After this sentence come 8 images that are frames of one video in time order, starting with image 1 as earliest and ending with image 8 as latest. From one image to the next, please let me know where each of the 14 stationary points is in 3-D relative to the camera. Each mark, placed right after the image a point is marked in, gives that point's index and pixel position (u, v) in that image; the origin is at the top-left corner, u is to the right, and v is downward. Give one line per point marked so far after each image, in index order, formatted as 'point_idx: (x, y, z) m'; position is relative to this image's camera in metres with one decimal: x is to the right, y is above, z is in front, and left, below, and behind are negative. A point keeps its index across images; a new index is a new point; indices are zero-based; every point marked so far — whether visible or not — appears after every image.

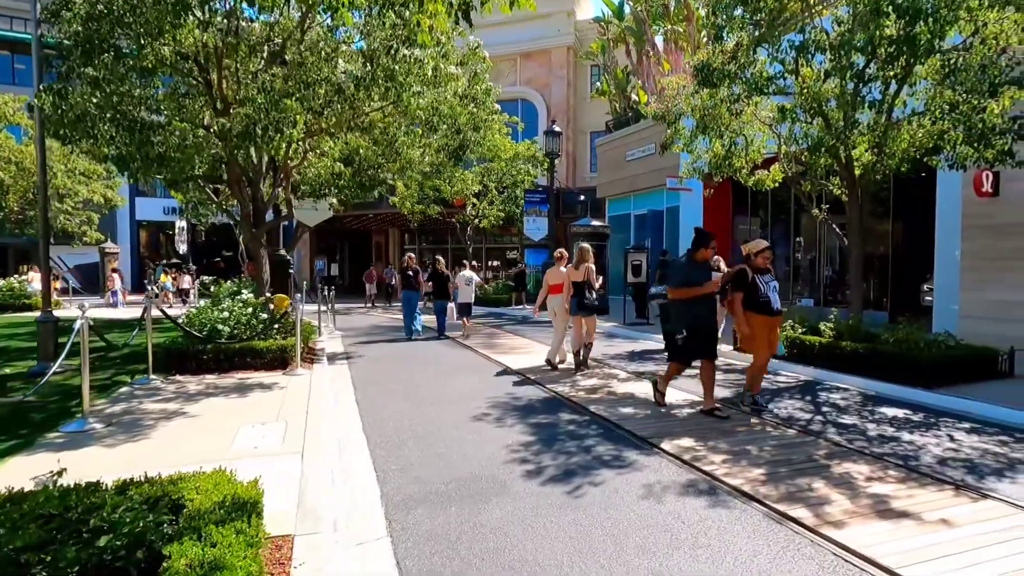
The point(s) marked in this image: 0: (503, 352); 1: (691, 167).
0: (-0.2, -1.5, +12.4) m
1: (+4.4, +2.9, +13.0) m
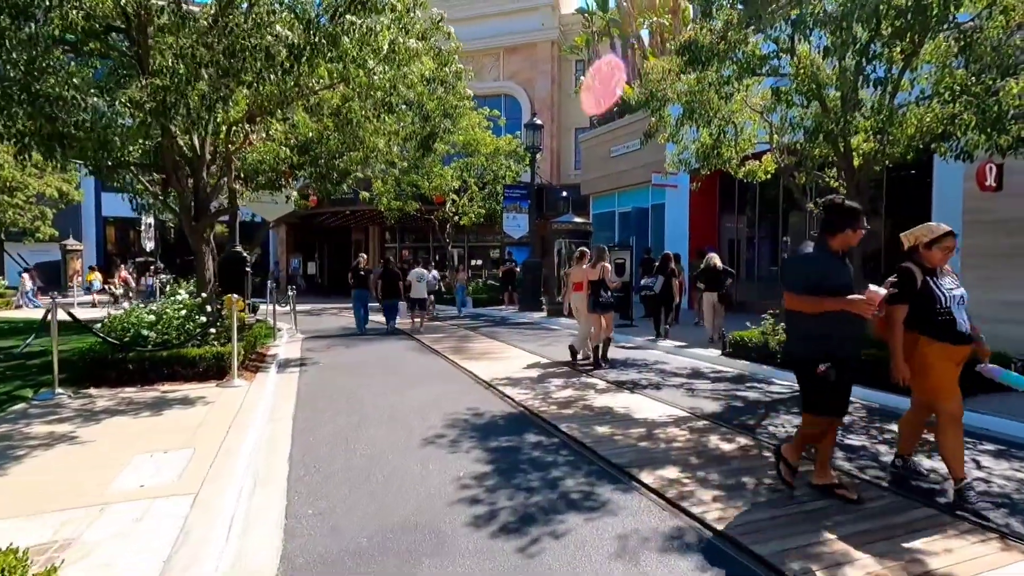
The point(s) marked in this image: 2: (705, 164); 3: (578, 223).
0: (-0.8, -1.5, +11.4) m
1: (+3.8, +2.9, +12.1) m
2: (+3.9, +2.5, +11.0) m
3: (+2.4, +2.3, +19.3) m
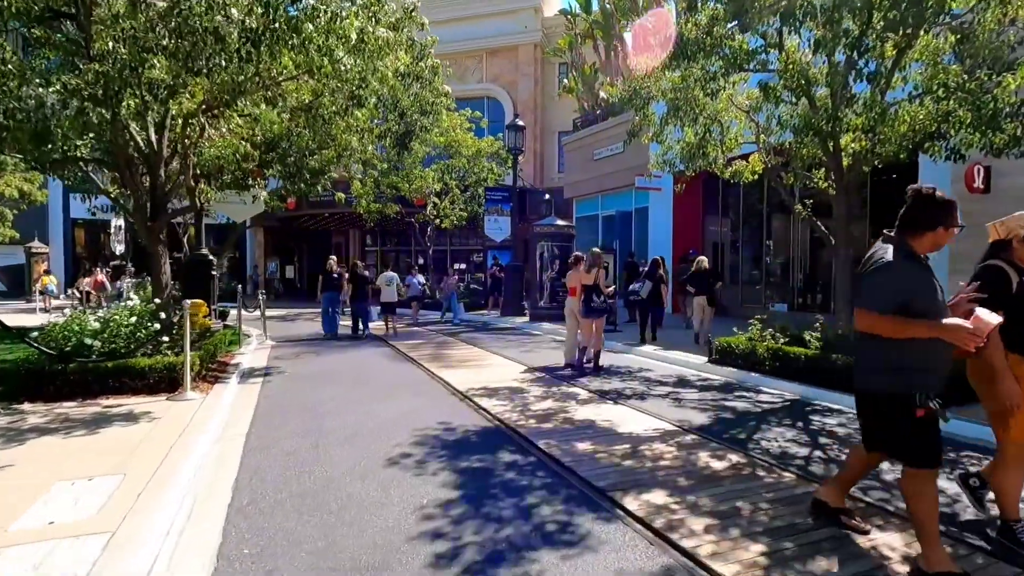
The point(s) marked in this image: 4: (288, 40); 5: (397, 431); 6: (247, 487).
0: (-1.2, -1.6, +10.9) m
1: (+3.3, +2.8, +11.8) m
2: (+3.5, +2.4, +10.6) m
3: (+1.7, +2.2, +18.9) m
4: (-2.9, +3.2, +7.0) m
5: (-1.3, -1.6, +6.1) m
6: (-2.3, -1.7, +4.6) m
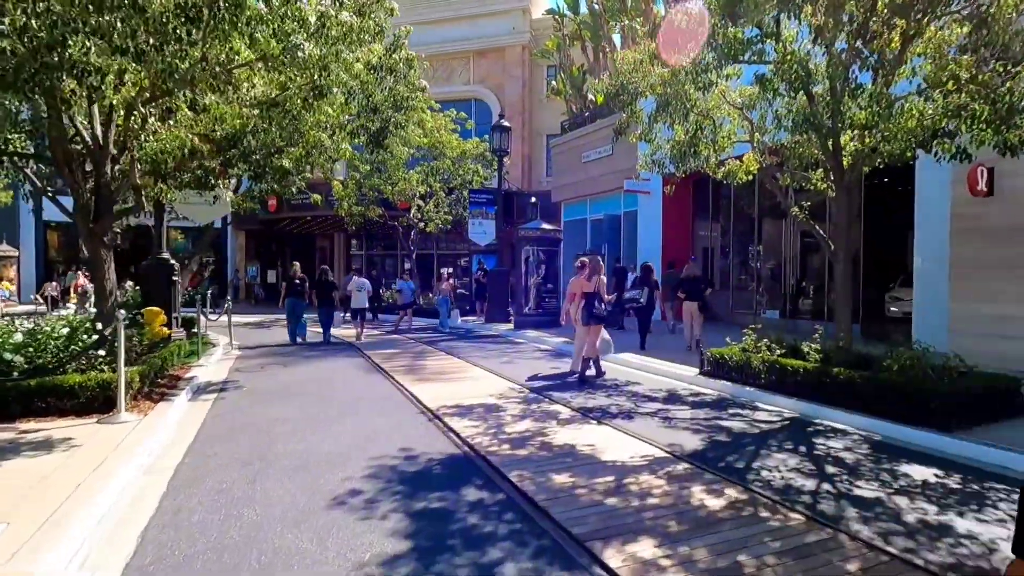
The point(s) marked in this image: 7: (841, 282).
0: (-1.6, -1.7, +10.2) m
1: (+2.9, +2.7, +11.2) m
2: (+3.1, +2.3, +10.0) m
3: (+1.2, +2.0, +18.2) m
4: (-3.2, +3.1, +6.2) m
5: (-1.6, -1.7, +5.4) m
6: (-2.6, -1.8, +3.9) m
7: (+5.1, +0.1, +8.3) m
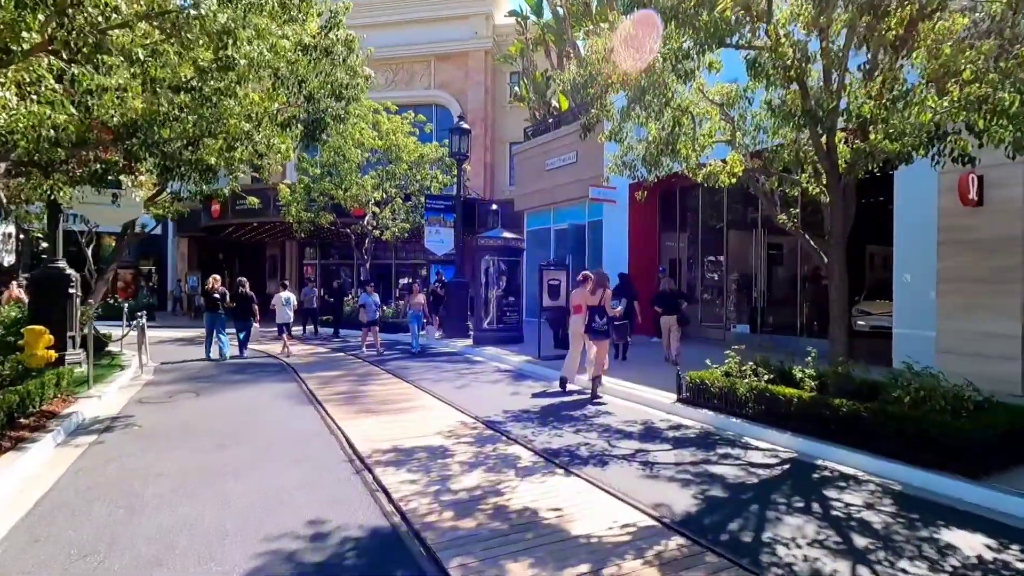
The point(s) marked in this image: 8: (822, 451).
0: (-2.4, -1.9, +8.7) m
1: (+2.1, +2.4, +10.2) m
2: (+2.4, +2.0, +9.0) m
3: (-0.1, +1.6, +17.0) m
4: (-3.7, +2.9, +4.8) m
5: (-2.1, -1.9, +4.0) m
6: (-2.9, -1.9, +2.4) m
7: (+4.5, -0.1, +7.3) m
8: (+3.6, -1.9, +6.2) m
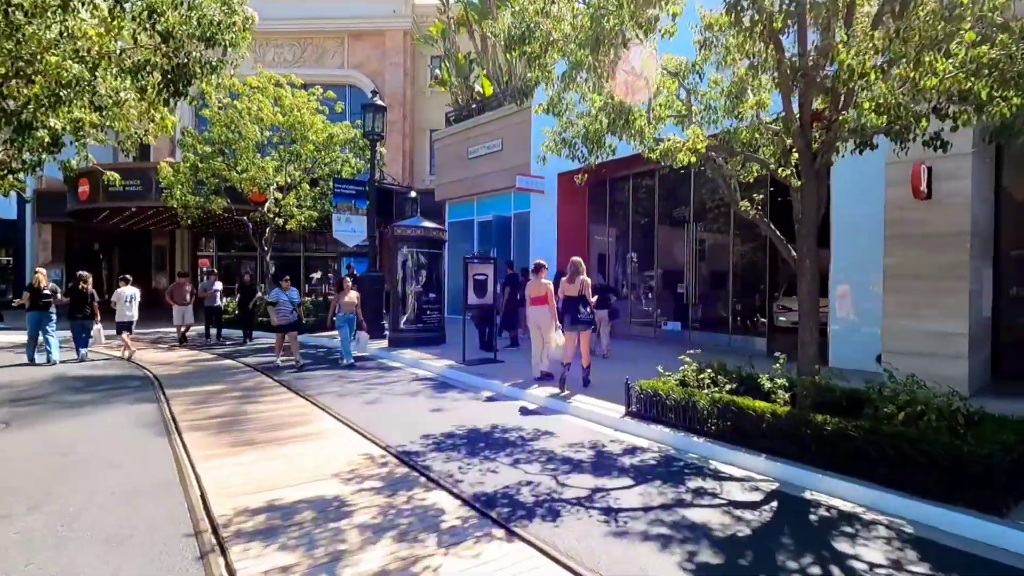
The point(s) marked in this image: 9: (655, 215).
0: (-3.4, -1.9, +6.8) m
1: (+0.8, +2.5, +8.8) m
2: (+1.3, +2.1, +7.7) m
3: (-2.4, +1.7, +15.3) m
4: (-4.1, +3.0, +2.7) m
5: (-2.4, -1.9, +2.2) m
6: (-3.0, -1.9, +0.5) m
7: (+3.6, -0.1, +6.4) m
8: (+2.9, -1.9, +5.2) m
9: (+5.0, +2.5, +18.6) m
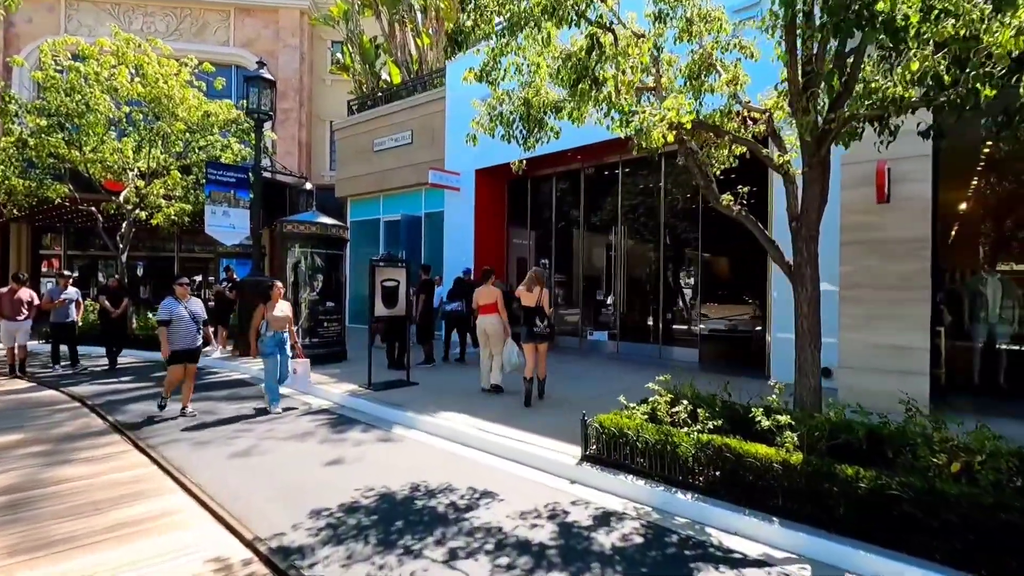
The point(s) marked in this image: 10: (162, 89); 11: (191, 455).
0: (-4.0, -2.0, +4.4) m
1: (-0.2, +2.3, +7.2) m
2: (+0.4, +2.0, +6.1) m
3: (-4.5, +1.5, +13.0) m
4: (-4.0, +2.9, +0.3) m
5: (-2.2, -1.9, 0.0) m
6: (-2.5, -2.0, -1.8) m
7: (+2.9, -0.2, +5.2) m
8: (+2.4, -2.0, +3.9) m
9: (+2.2, +2.3, +17.5) m
10: (-11.3, +6.4, +17.3) m
11: (-3.8, -1.9, +6.3) m
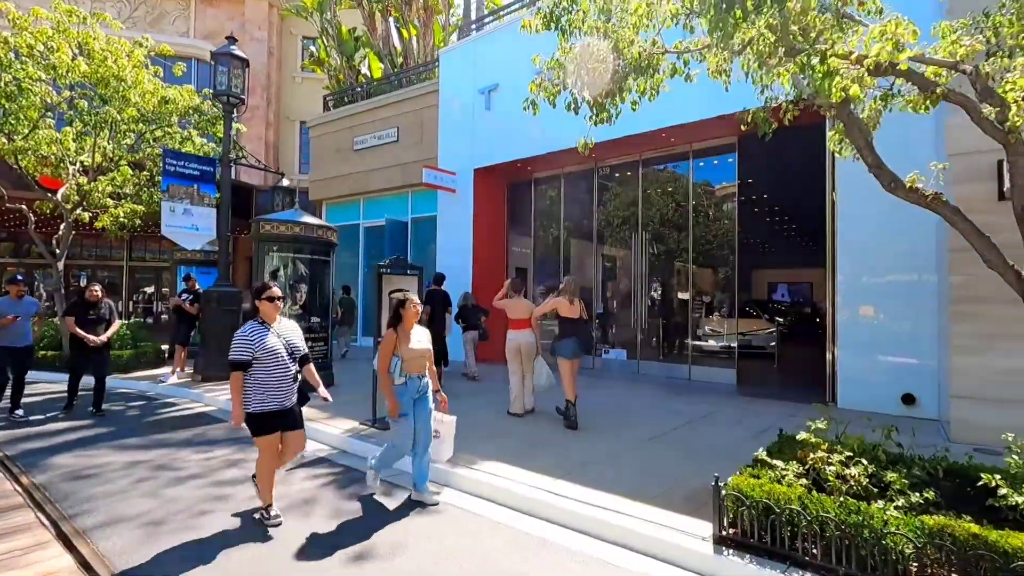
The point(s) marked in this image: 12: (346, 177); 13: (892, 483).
0: (-3.1, -2.1, +2.4) m
1: (+0.5, +2.2, +5.5) m
2: (+1.3, +1.9, +4.5) m
3: (-4.1, +1.3, +11.0) m
4: (-2.8, +2.9, -1.7) m
5: (-1.0, -1.9, -1.9) m
6: (-1.2, -1.9, -3.7) m
7: (+3.8, -0.3, +3.7) m
8: (+3.4, -2.0, +2.3) m
9: (+2.3, +1.9, +15.9) m
10: (-11.2, +6.1, +15.0) m
11: (-2.9, -2.0, +4.3) m
12: (-6.0, +4.1, +19.4) m
13: (+2.8, -1.5, +4.0) m
